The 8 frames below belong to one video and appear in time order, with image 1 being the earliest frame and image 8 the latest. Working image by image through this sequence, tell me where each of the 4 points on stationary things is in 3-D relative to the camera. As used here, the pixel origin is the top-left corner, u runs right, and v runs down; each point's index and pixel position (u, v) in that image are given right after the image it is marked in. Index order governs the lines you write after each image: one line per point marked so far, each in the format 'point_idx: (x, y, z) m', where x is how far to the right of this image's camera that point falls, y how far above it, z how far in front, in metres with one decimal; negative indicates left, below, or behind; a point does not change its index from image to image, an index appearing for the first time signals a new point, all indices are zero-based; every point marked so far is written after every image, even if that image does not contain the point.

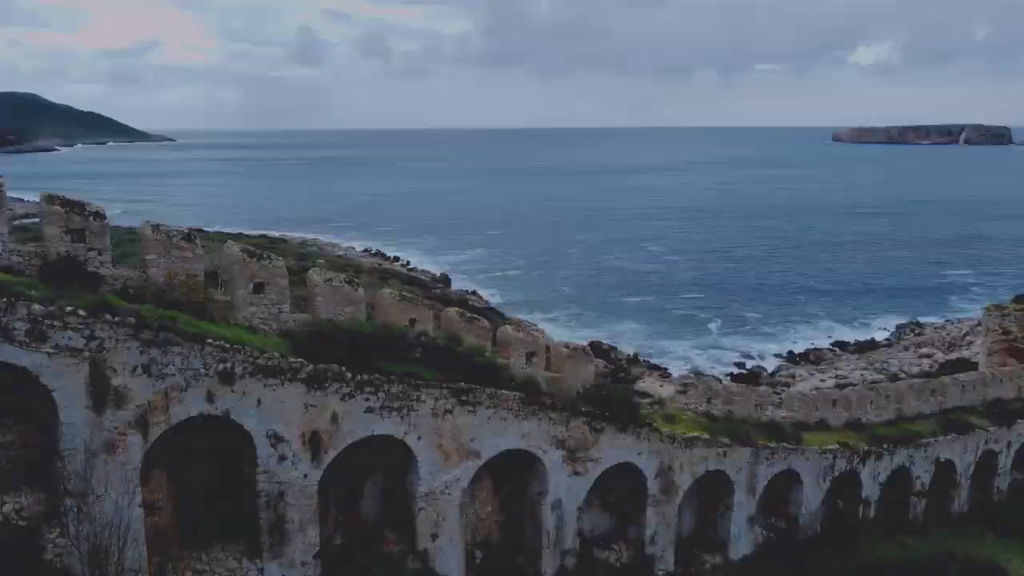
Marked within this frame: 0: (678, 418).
0: (+2.8, -2.2, +13.8) m
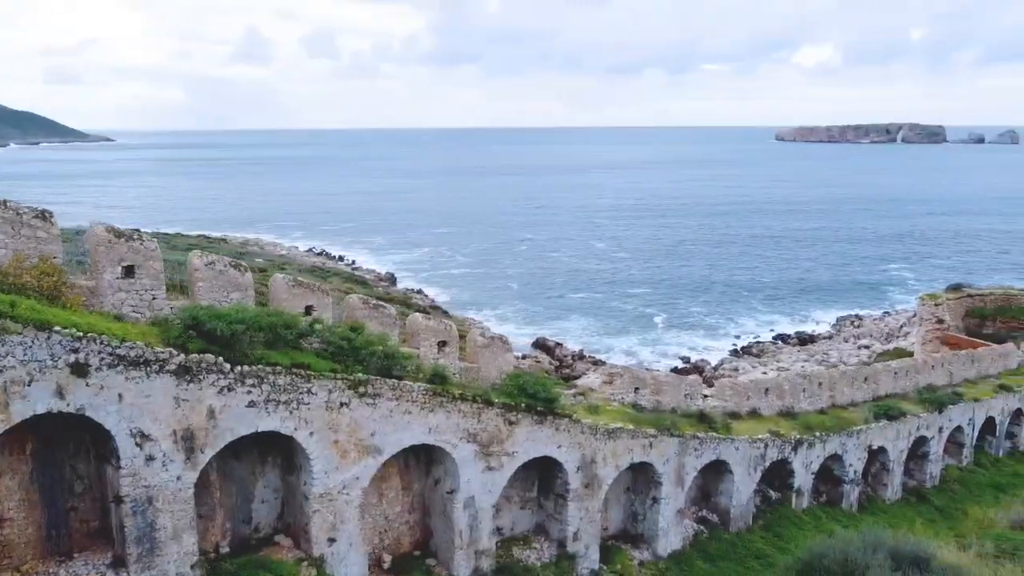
0: (+1.4, -2.0, +13.2) m
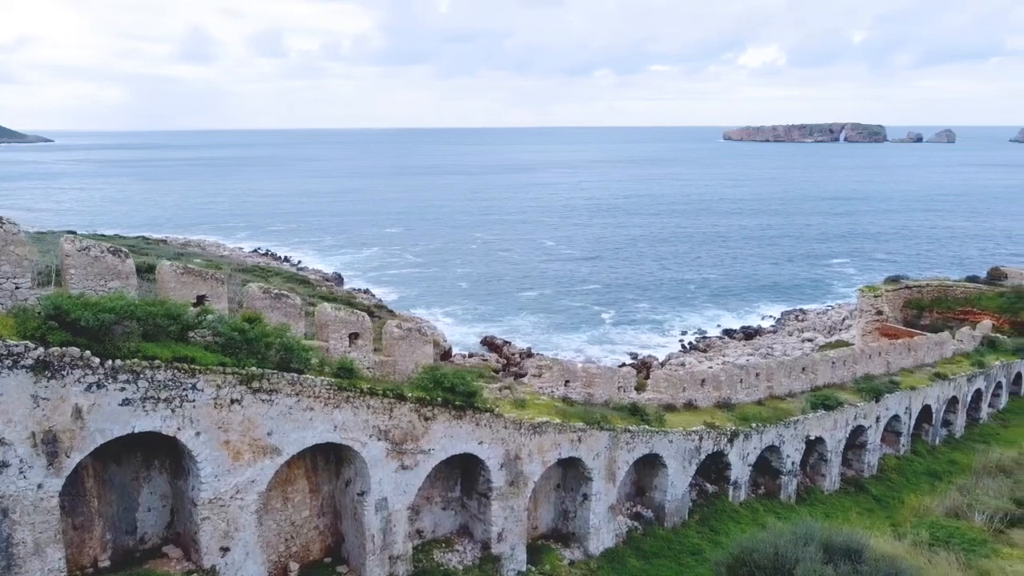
0: (+0.3, -1.8, +12.7) m
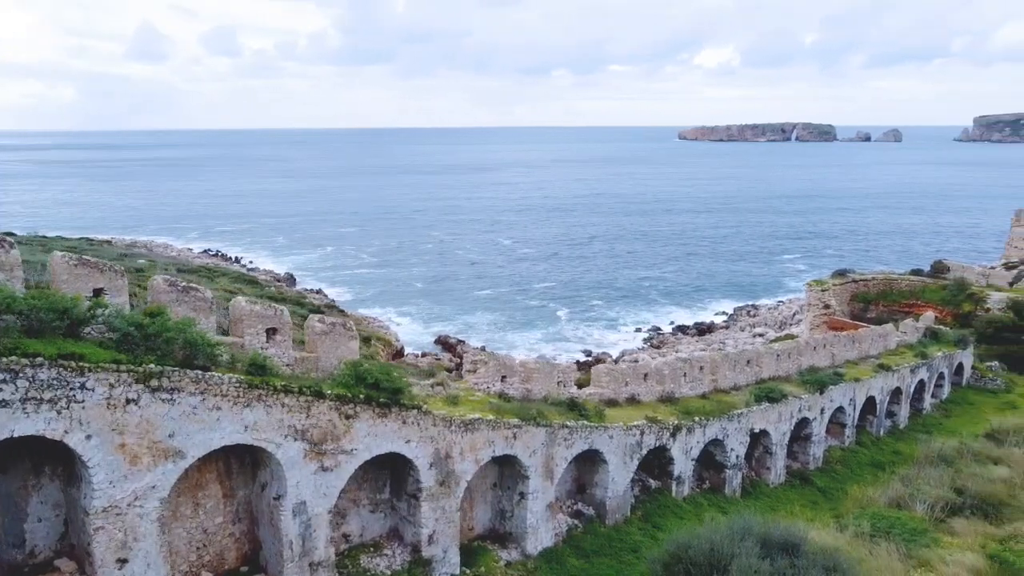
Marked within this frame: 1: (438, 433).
0: (-0.7, -1.7, +12.2) m
1: (-1.0, -1.9, +10.9) m
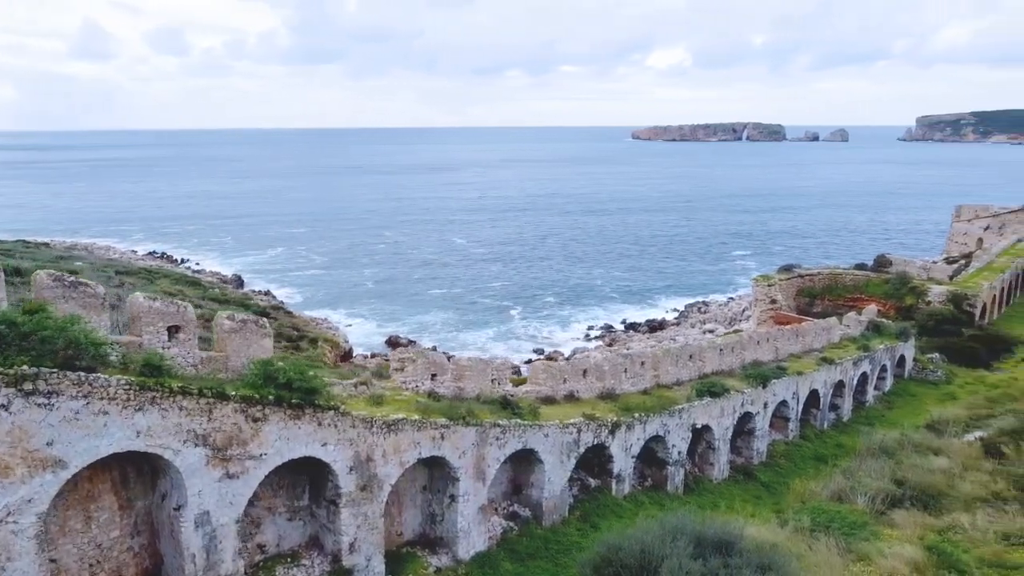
0: (-1.8, -1.6, +11.6) m
1: (-1.9, -1.8, +10.3) m
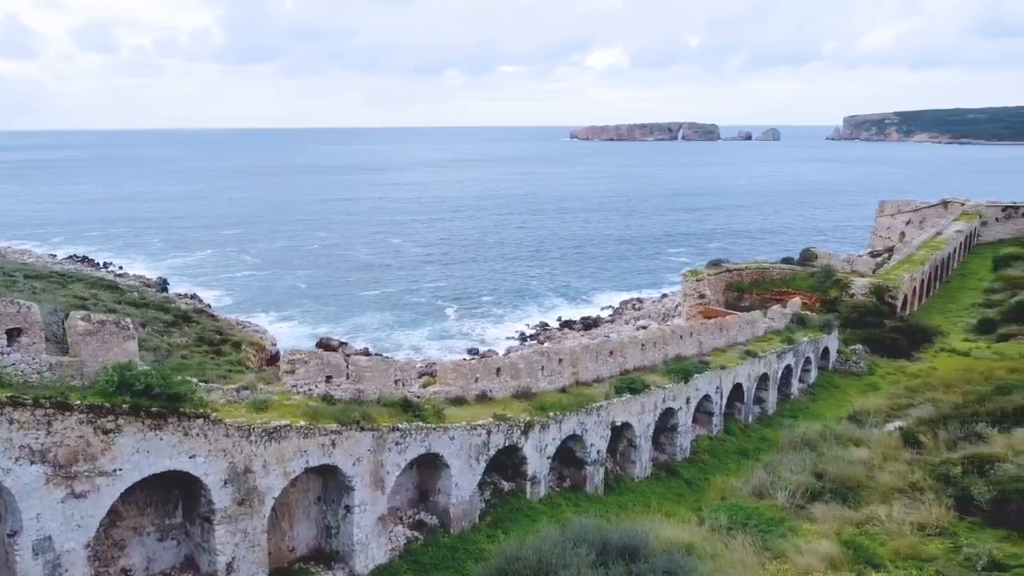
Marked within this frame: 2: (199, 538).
0: (-3.1, -1.5, +10.8) m
1: (-3.2, -1.8, +9.4) m
2: (-3.7, -2.9, +9.7) m
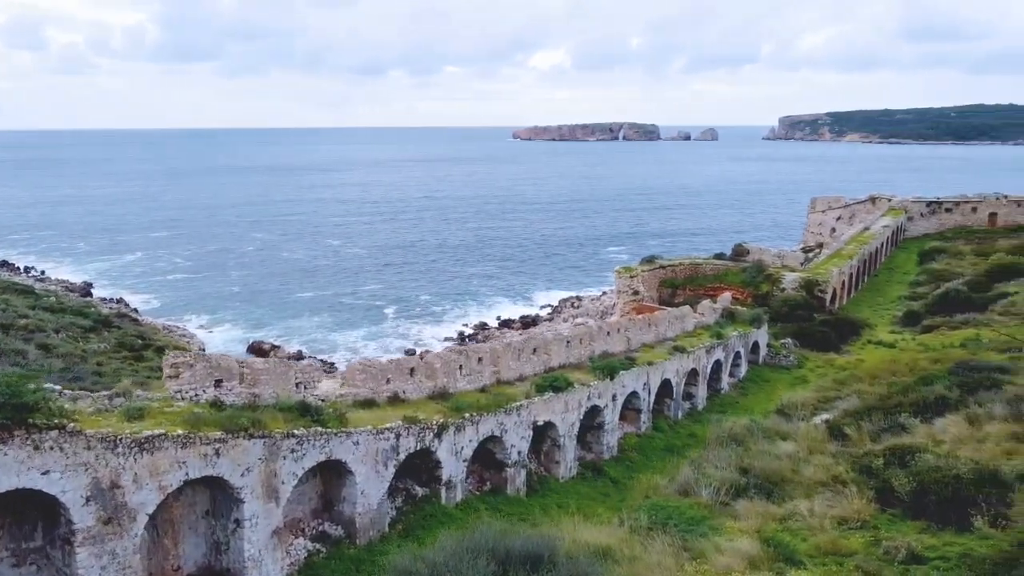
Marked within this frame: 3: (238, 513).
0: (-4.3, -1.5, +9.9) m
1: (-4.3, -1.8, +8.6) m
2: (-4.8, -2.9, +8.8) m
3: (-3.5, -2.8, +10.4) m
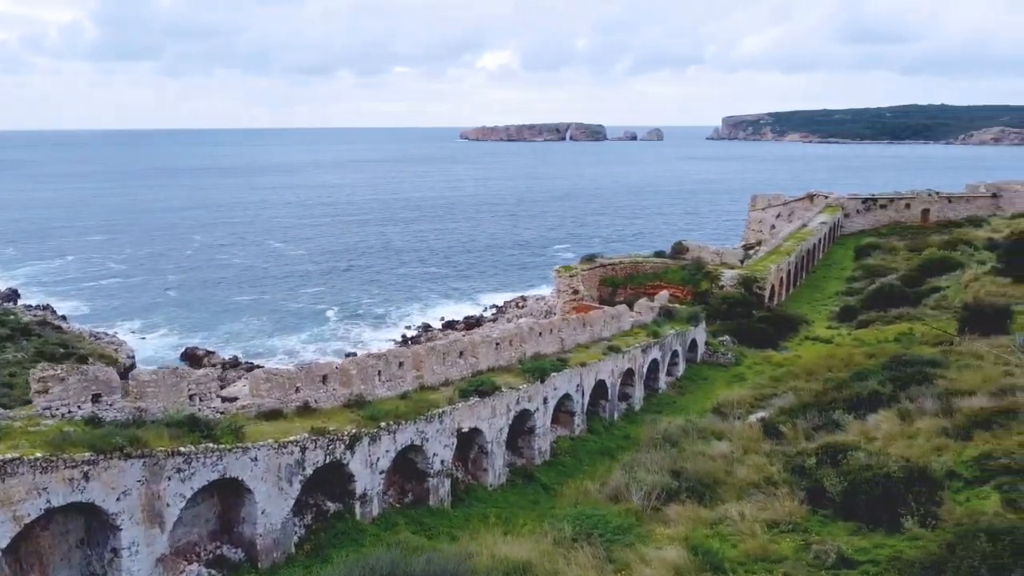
0: (-5.4, -1.6, +8.9) m
1: (-5.3, -1.8, +7.6) m
2: (-5.8, -3.0, +7.7) m
3: (-4.6, -2.9, +9.4) m
